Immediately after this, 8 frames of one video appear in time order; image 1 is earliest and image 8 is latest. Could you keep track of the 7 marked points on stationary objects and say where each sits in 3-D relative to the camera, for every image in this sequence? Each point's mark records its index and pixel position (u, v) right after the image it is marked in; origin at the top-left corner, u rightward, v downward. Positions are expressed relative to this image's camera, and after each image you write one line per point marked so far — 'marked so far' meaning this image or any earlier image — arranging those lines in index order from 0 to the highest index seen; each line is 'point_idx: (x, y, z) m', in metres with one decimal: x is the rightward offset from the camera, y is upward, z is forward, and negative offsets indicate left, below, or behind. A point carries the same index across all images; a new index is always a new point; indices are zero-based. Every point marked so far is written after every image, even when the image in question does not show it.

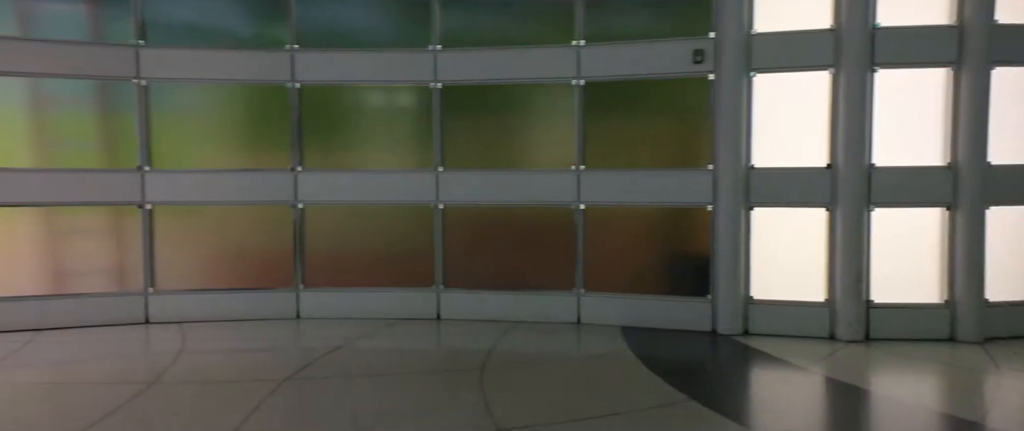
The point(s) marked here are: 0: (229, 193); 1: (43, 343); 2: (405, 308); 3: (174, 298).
0: (-3.5, +0.3, +10.6) m
1: (-5.1, -1.4, +9.5) m
2: (-1.3, -1.2, +11.0) m
3: (-4.2, -1.0, +10.5) m
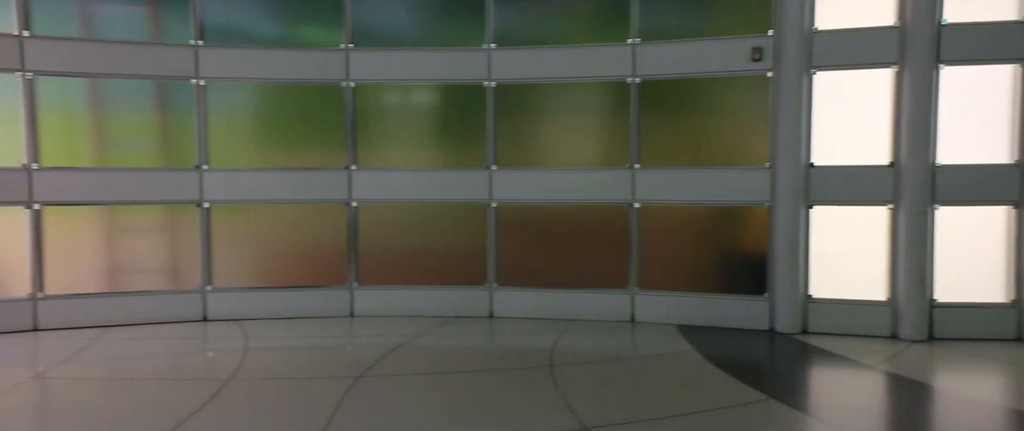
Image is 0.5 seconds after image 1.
0: (-2.8, +0.3, +10.7) m
1: (-4.4, -1.4, +9.7) m
2: (-0.7, -1.2, +11.0) m
3: (-3.5, -1.0, +10.6) m
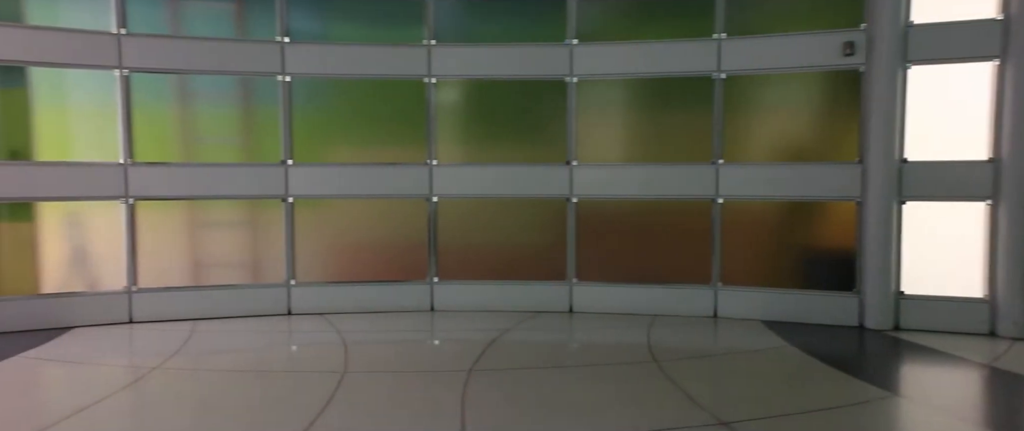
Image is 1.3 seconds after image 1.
0: (-1.8, +0.4, +10.8) m
1: (-3.5, -1.3, +9.8) m
2: (+0.4, -1.1, +11.1) m
3: (-2.5, -0.9, +10.8) m
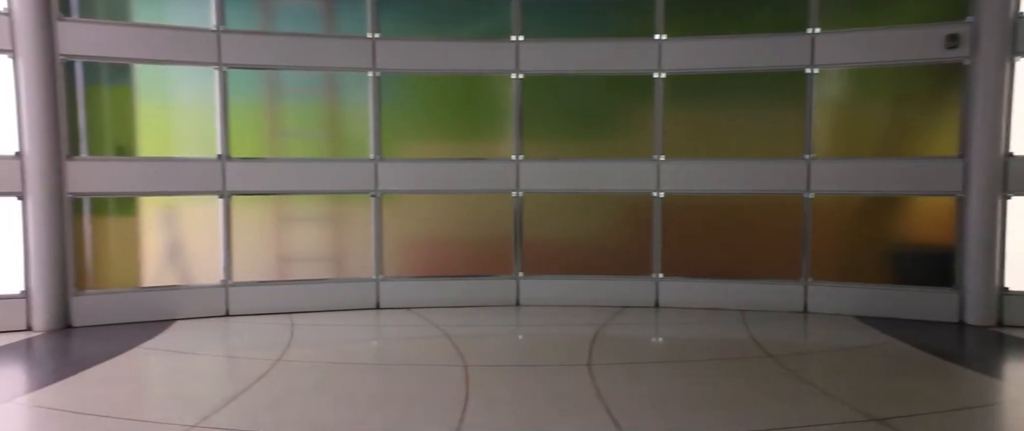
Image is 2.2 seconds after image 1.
0: (-0.7, +0.4, +10.9) m
1: (-2.4, -1.3, +9.9) m
2: (+1.5, -1.0, +11.1) m
3: (-1.4, -0.9, +10.8) m
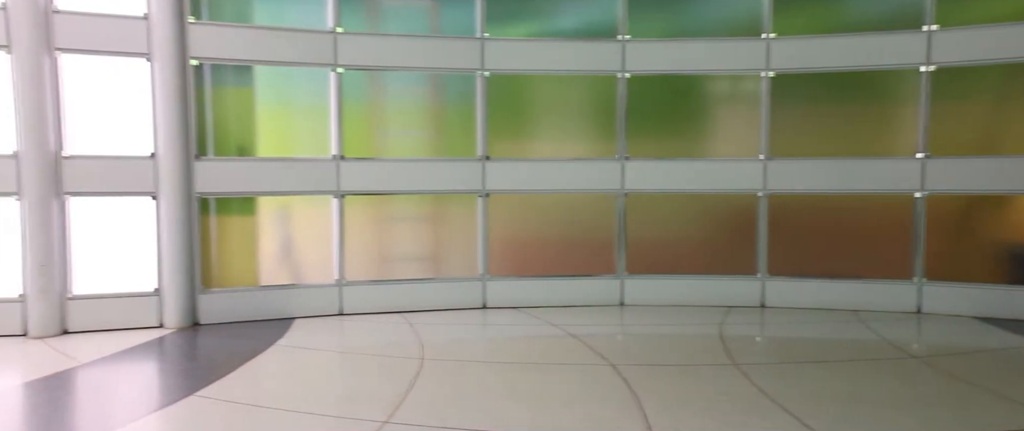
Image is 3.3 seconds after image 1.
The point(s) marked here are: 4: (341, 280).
0: (+0.6, +0.4, +10.9) m
1: (-1.1, -1.3, +10.0) m
2: (+2.8, -1.0, +11.0) m
3: (-0.1, -0.9, +10.9) m
4: (-2.0, -0.8, +10.2) m
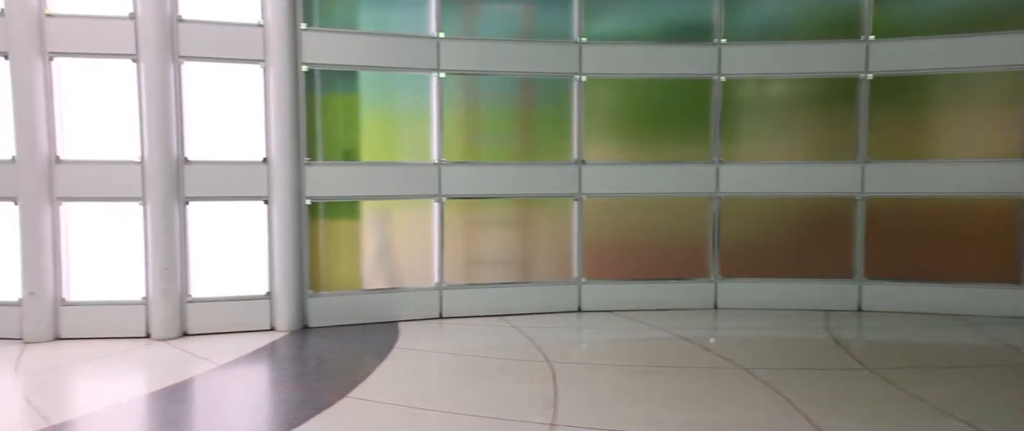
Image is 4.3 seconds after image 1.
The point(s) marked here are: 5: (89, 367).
0: (+1.8, +0.4, +10.9) m
1: (+0.1, -1.3, +10.1) m
2: (+4.0, -1.1, +10.9) m
3: (+1.2, -0.9, +10.9) m
4: (-0.9, -0.8, +10.3) m
5: (-4.0, -1.5, +8.2) m
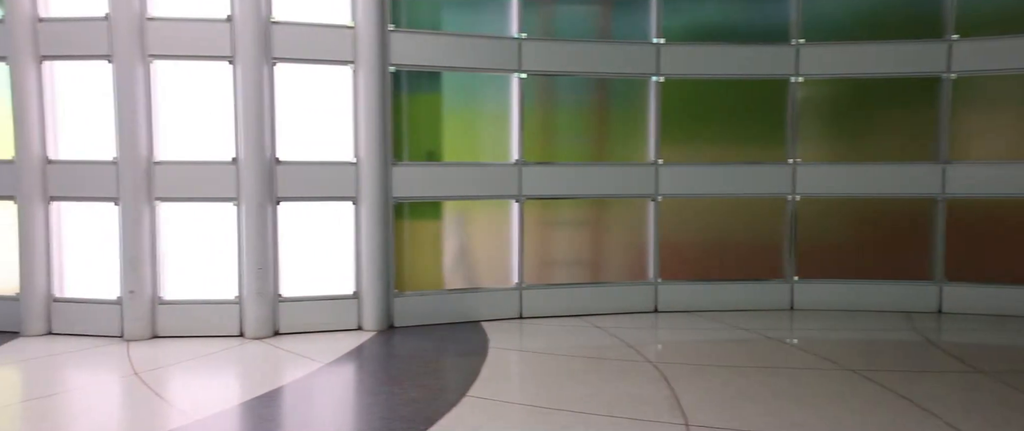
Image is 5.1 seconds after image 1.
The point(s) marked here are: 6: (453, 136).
0: (+2.8, +0.4, +10.8) m
1: (+1.0, -1.3, +10.1) m
2: (+5.0, -1.1, +10.8) m
3: (+2.1, -0.9, +10.9) m
4: (+0.1, -0.8, +10.4) m
5: (-3.2, -1.5, +8.4) m
6: (-0.7, +0.9, +9.9) m
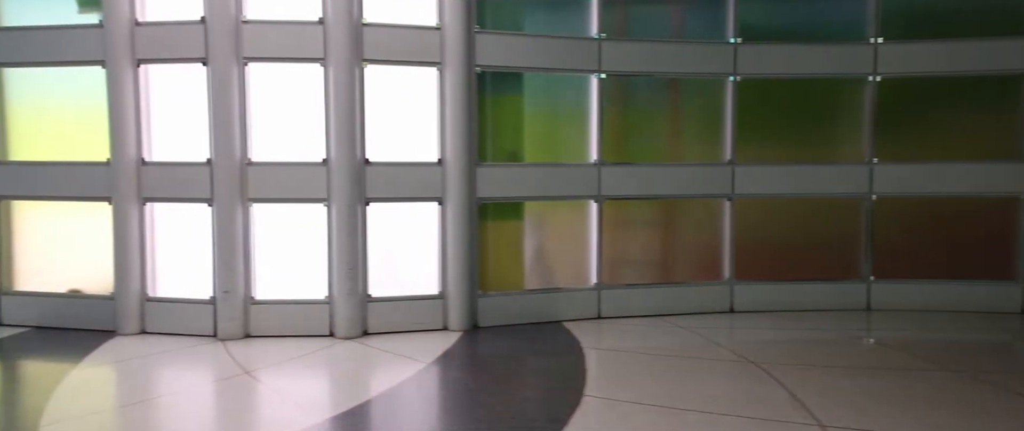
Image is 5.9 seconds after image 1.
0: (+3.7, +0.4, +10.8) m
1: (+2.0, -1.3, +10.1) m
2: (+5.9, -1.1, +10.7) m
3: (+3.1, -0.9, +10.8) m
4: (+1.0, -0.8, +10.4) m
5: (-2.3, -1.5, +8.4) m
6: (+0.2, +0.9, +9.9) m
